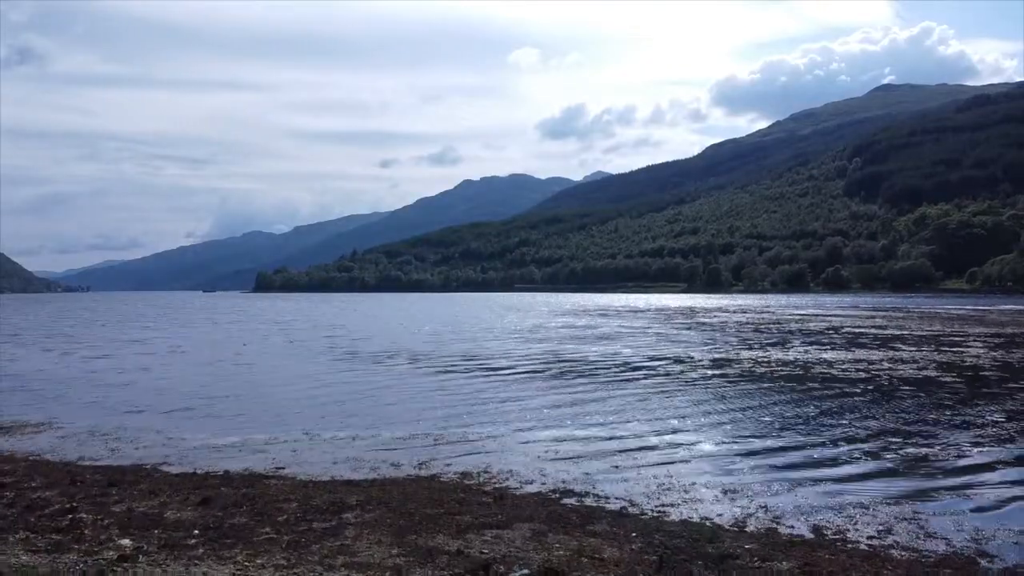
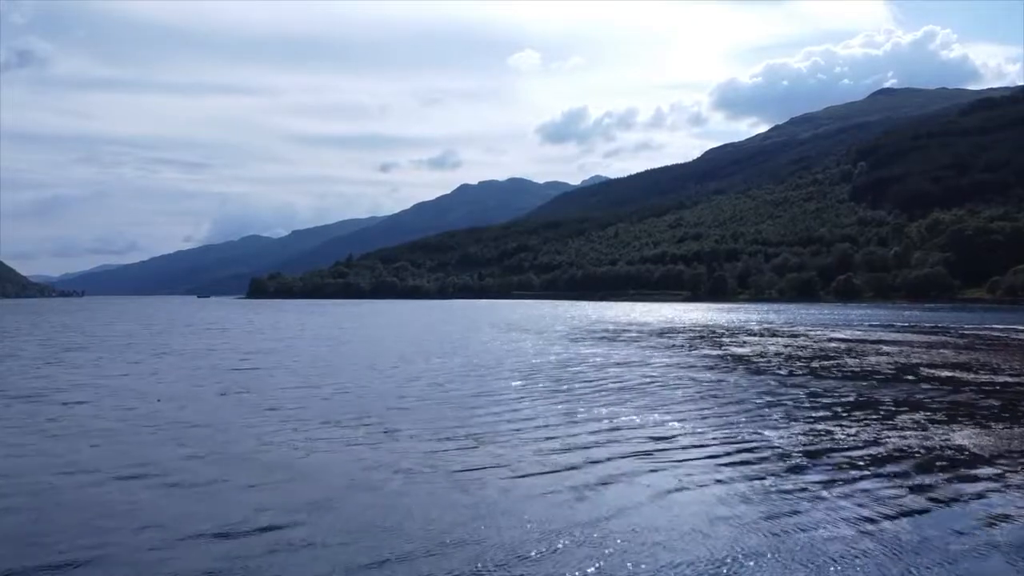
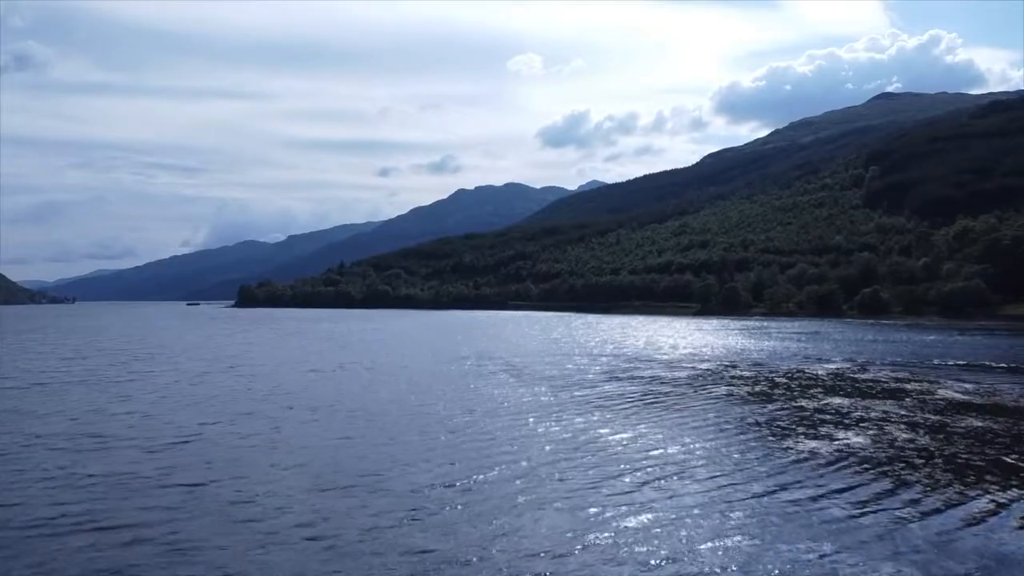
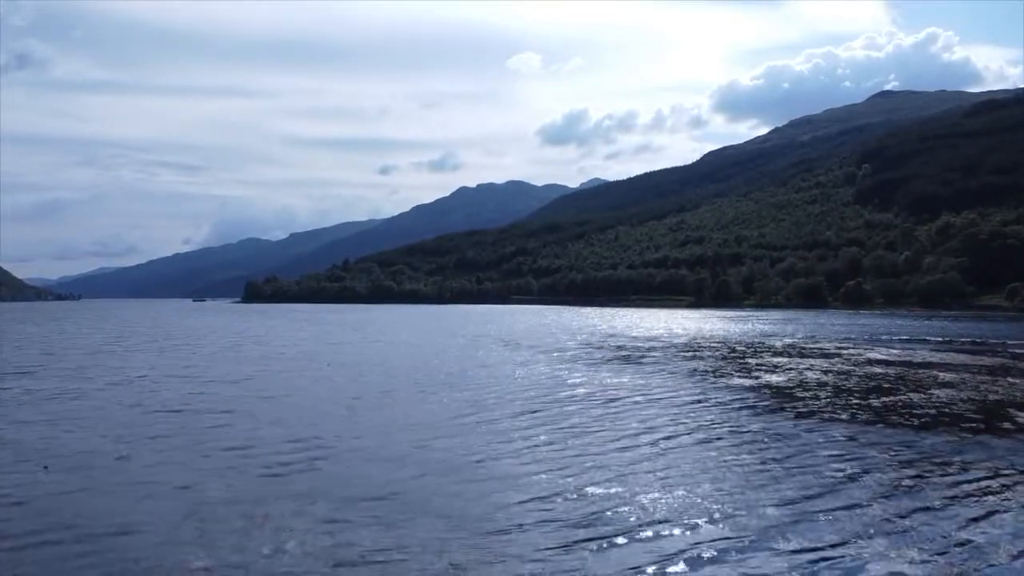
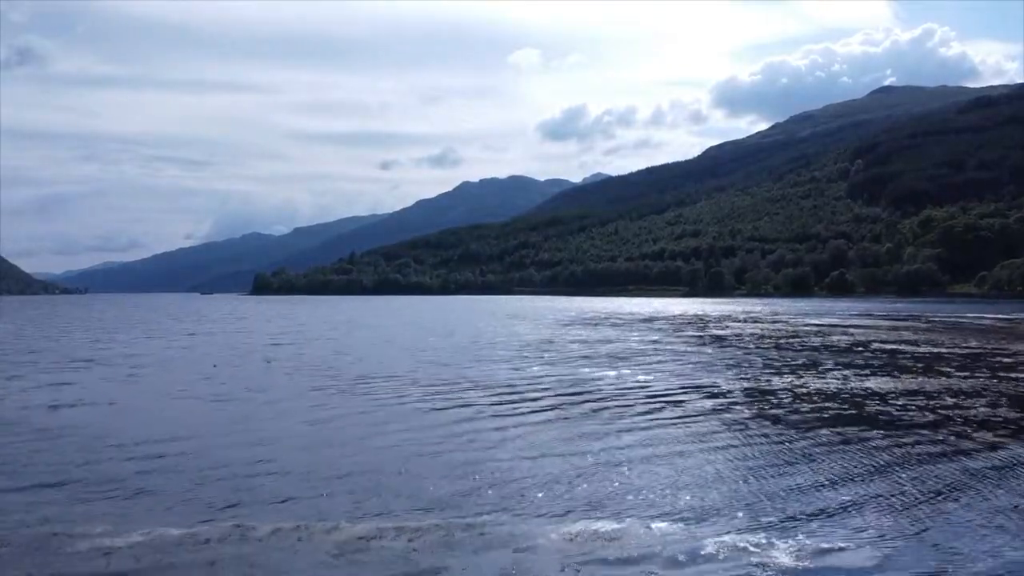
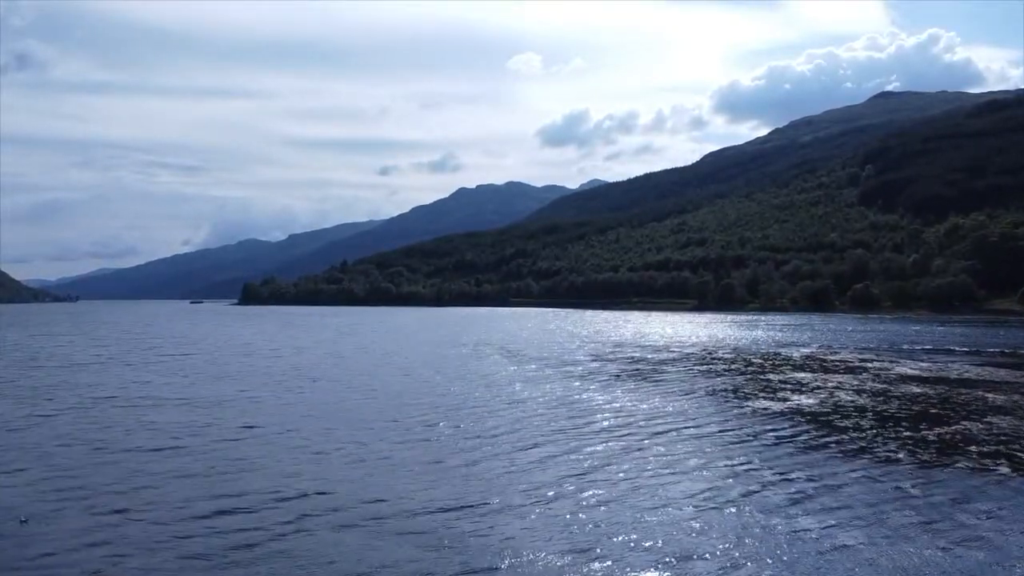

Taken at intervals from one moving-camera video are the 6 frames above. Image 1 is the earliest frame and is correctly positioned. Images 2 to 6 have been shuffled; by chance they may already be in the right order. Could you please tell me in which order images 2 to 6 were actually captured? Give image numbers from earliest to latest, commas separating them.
5, 2, 4, 6, 3
